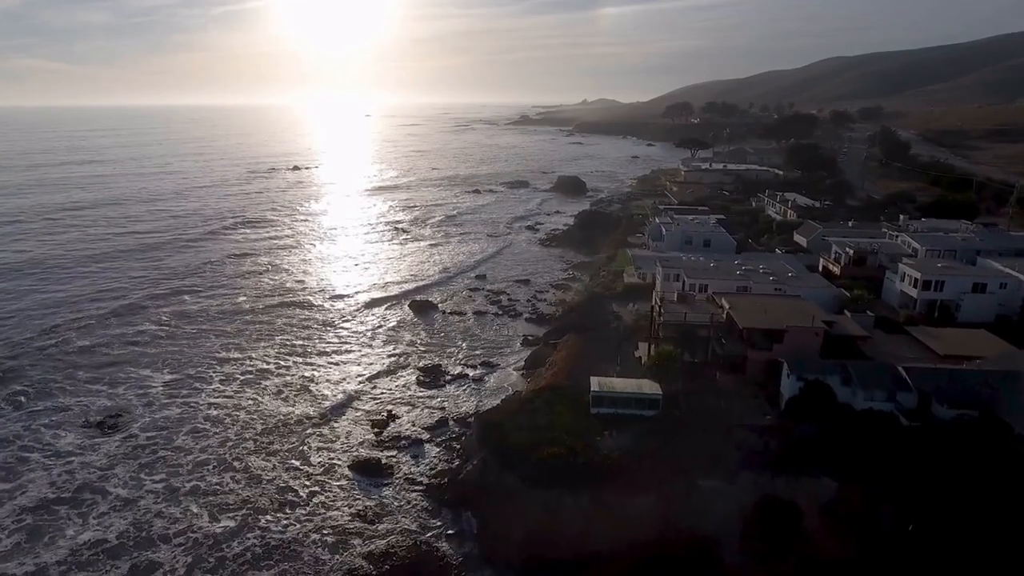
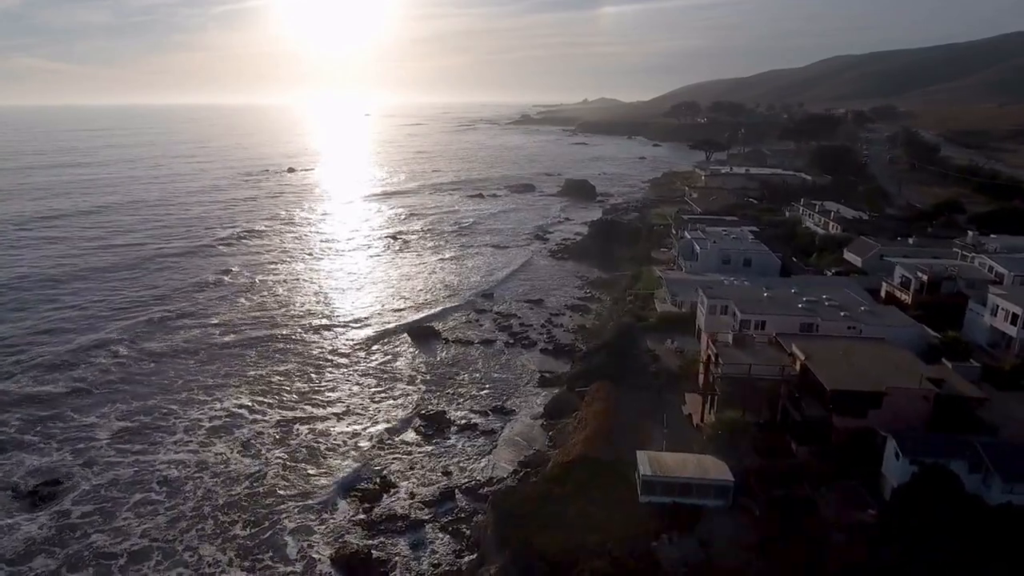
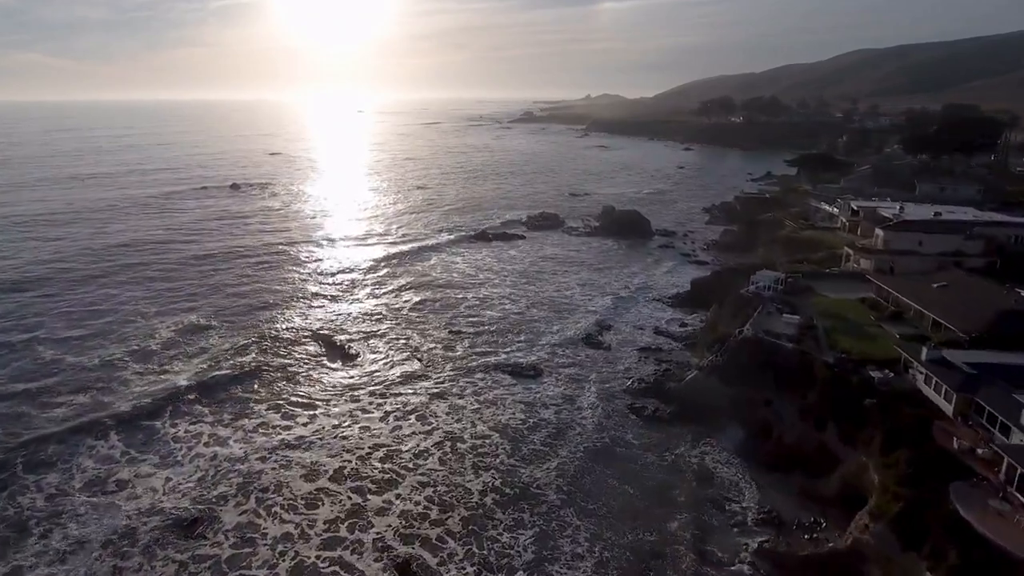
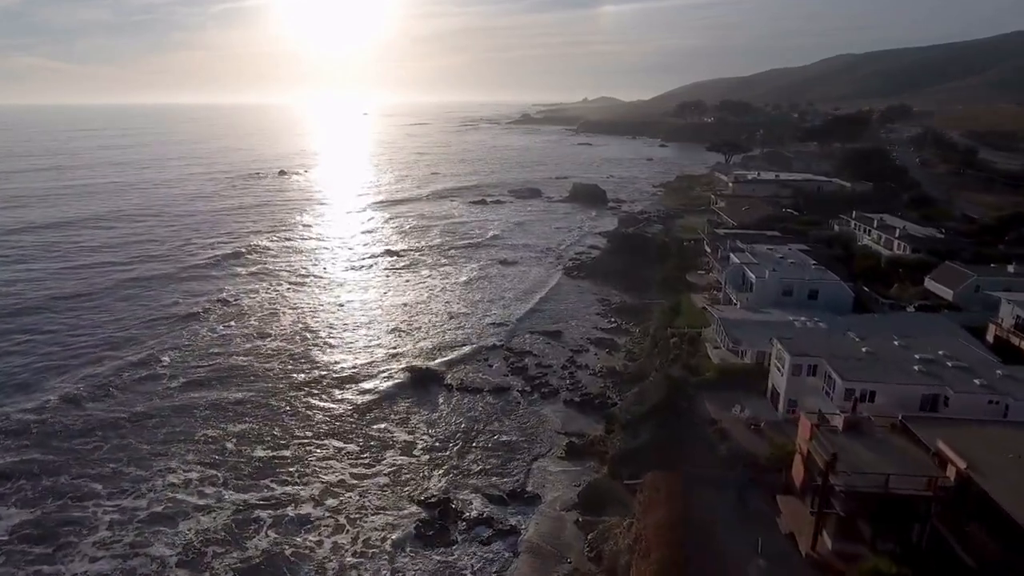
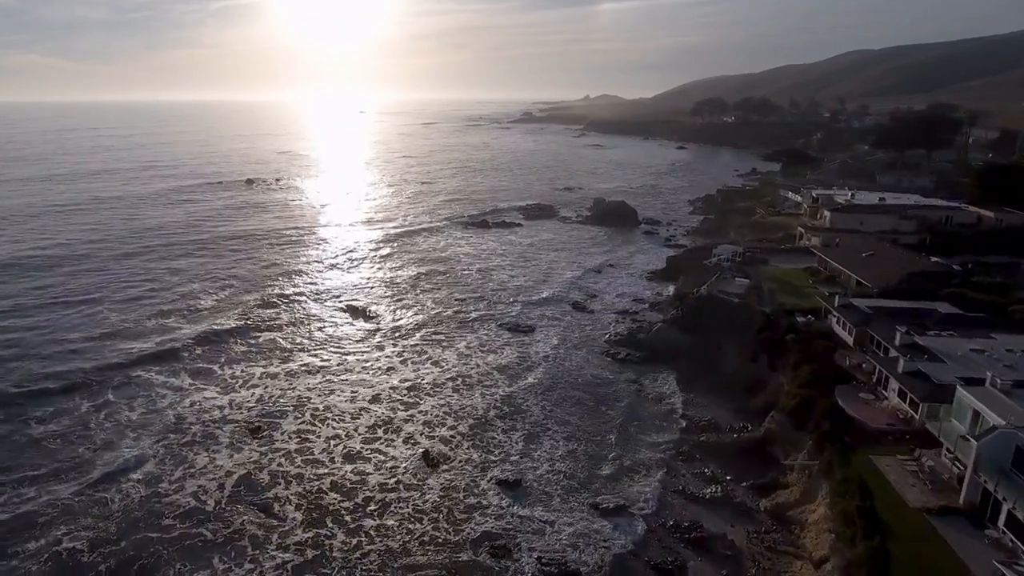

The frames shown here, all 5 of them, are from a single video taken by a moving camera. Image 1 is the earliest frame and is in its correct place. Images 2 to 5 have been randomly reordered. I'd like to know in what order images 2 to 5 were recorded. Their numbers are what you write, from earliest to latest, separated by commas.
2, 4, 5, 3
